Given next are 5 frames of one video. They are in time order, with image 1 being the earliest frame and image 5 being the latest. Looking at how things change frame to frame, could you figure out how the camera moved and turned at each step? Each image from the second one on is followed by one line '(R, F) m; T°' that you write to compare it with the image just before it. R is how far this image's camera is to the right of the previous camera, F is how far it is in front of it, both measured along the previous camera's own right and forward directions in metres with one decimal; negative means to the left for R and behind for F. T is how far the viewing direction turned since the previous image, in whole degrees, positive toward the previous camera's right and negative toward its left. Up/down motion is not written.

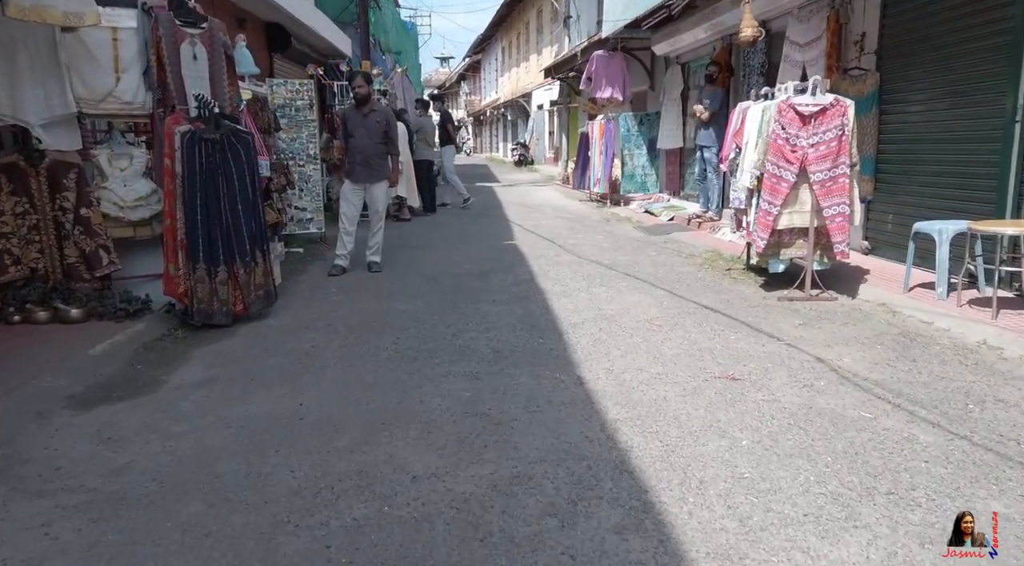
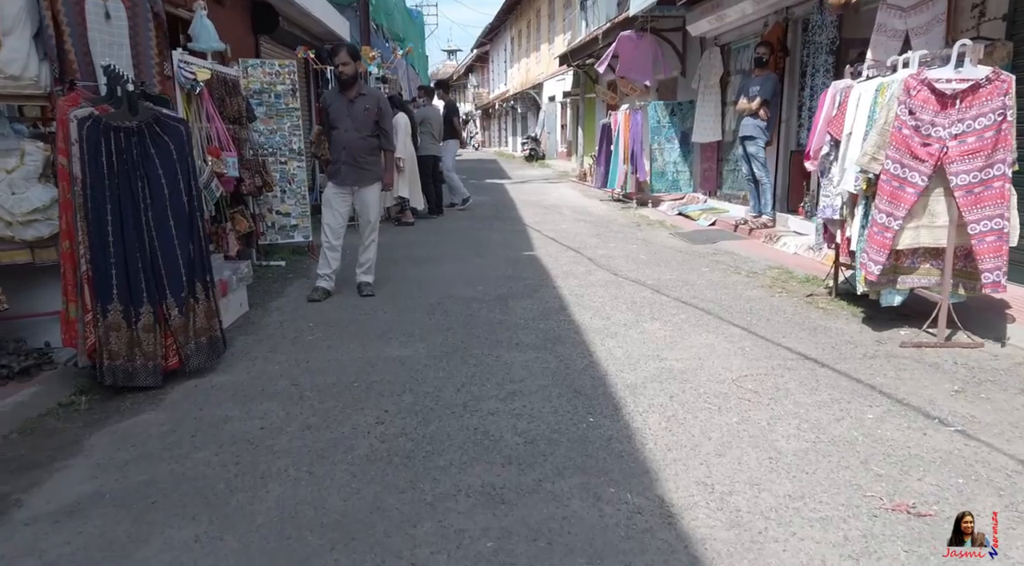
(-0.1, +1.5) m; -1°
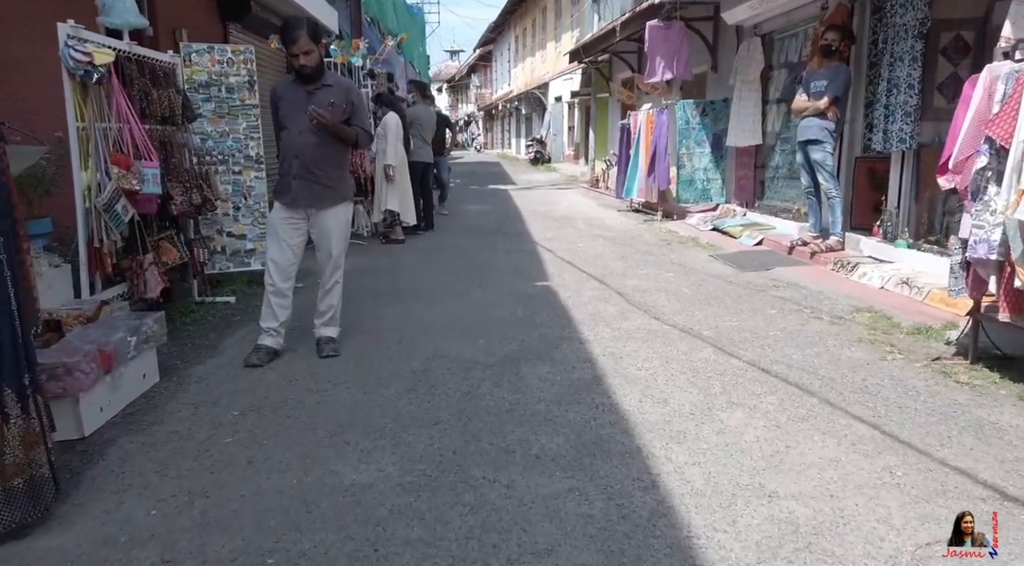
(-0.1, +1.6) m; 0°
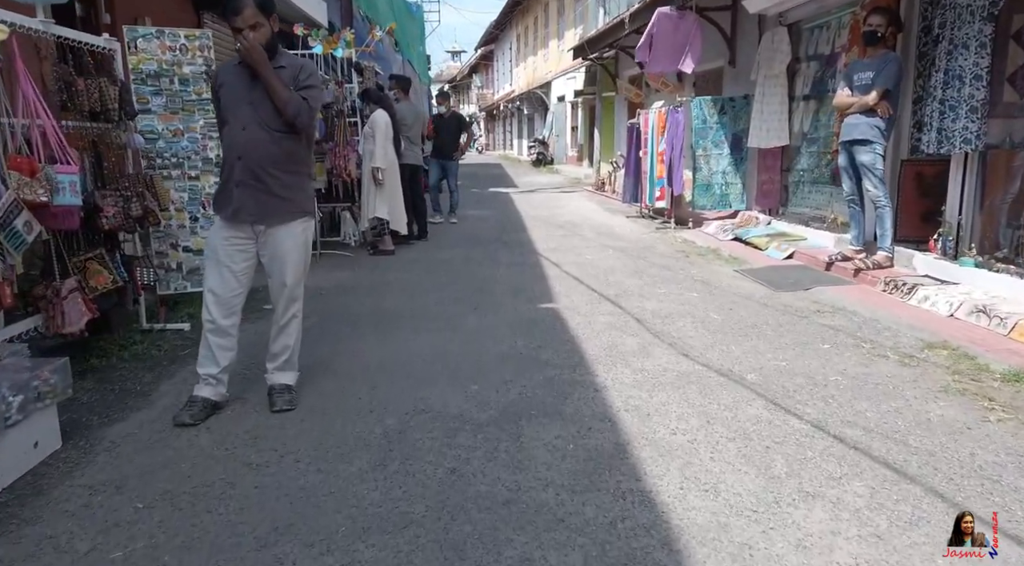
(0.0, +0.9) m; 0°
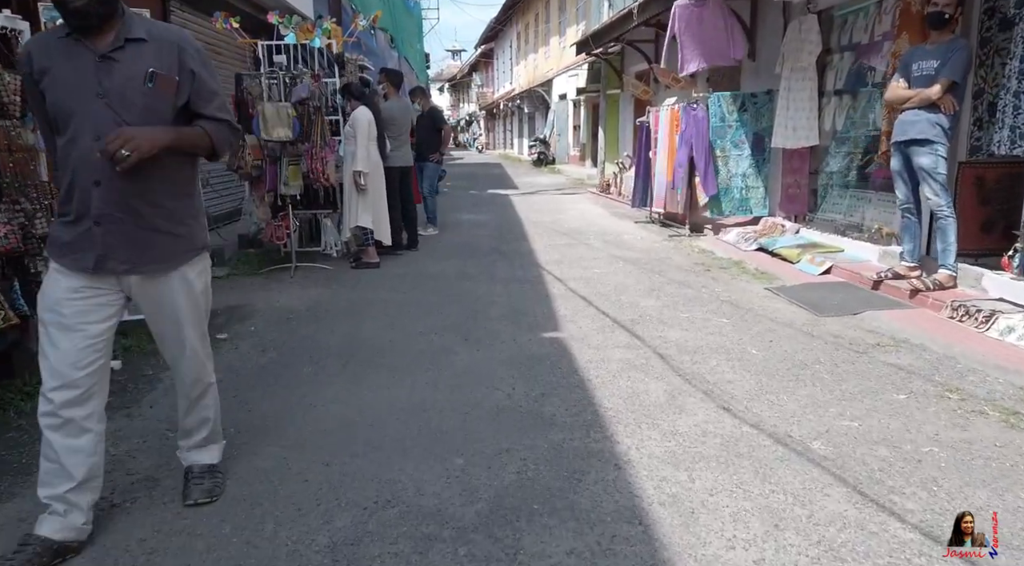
(0.0, +0.9) m; 0°
